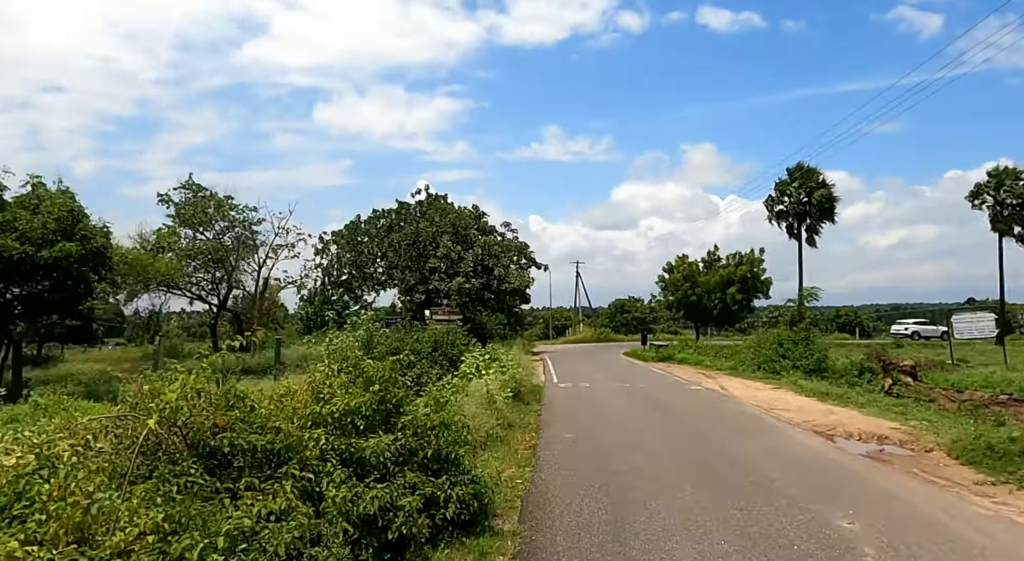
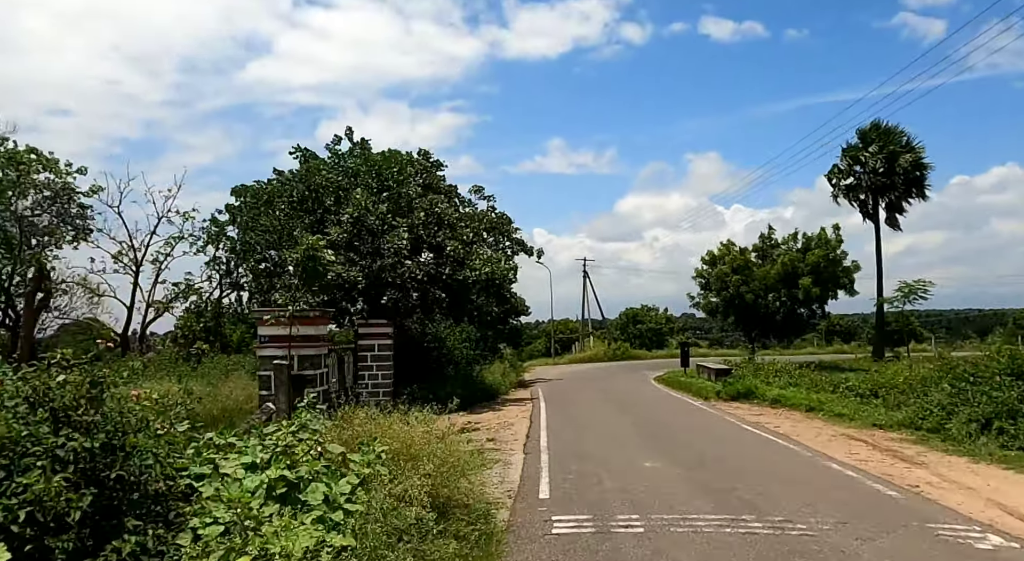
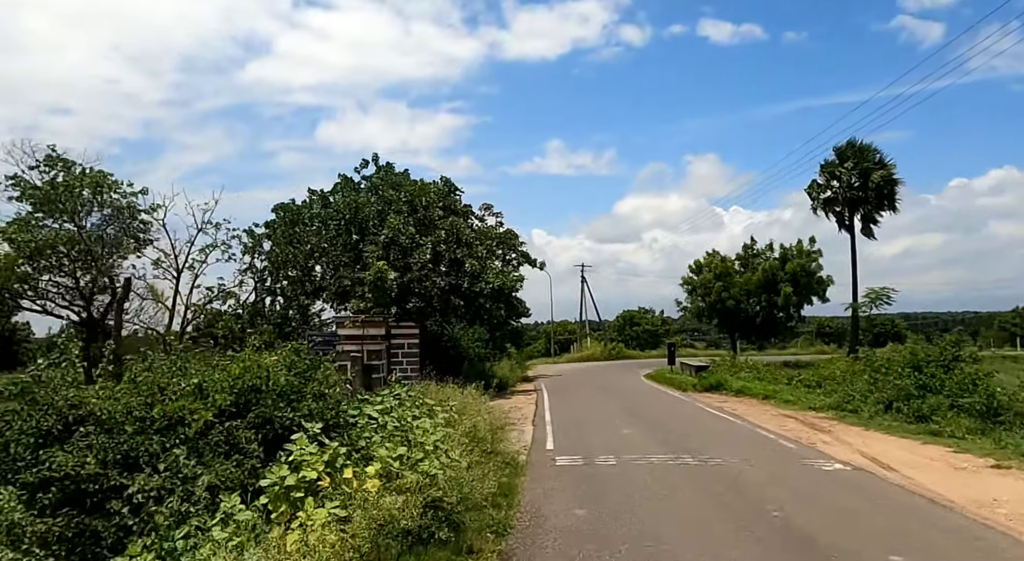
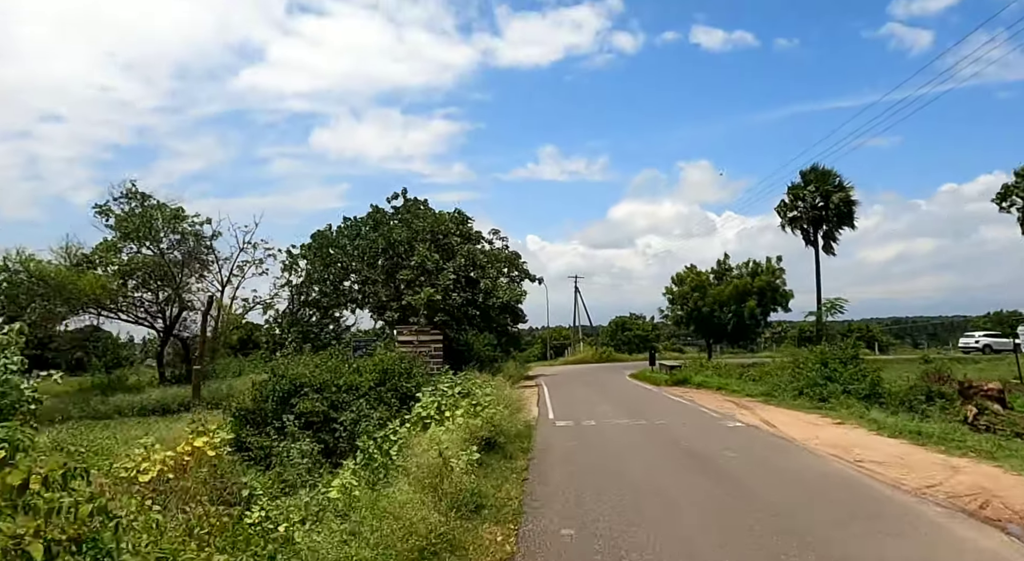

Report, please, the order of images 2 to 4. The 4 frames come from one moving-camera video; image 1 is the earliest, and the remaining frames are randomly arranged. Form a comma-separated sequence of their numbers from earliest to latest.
4, 3, 2
